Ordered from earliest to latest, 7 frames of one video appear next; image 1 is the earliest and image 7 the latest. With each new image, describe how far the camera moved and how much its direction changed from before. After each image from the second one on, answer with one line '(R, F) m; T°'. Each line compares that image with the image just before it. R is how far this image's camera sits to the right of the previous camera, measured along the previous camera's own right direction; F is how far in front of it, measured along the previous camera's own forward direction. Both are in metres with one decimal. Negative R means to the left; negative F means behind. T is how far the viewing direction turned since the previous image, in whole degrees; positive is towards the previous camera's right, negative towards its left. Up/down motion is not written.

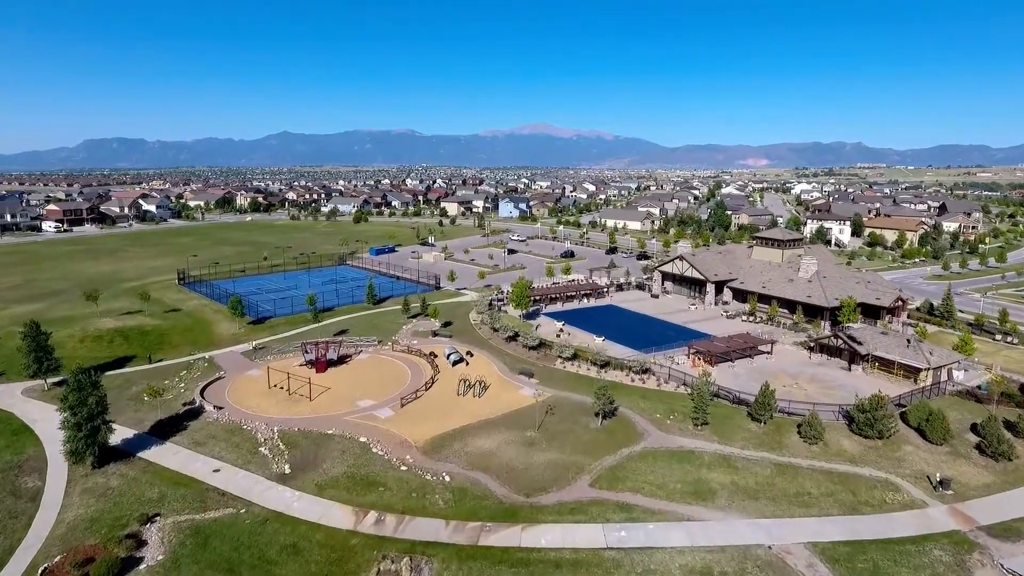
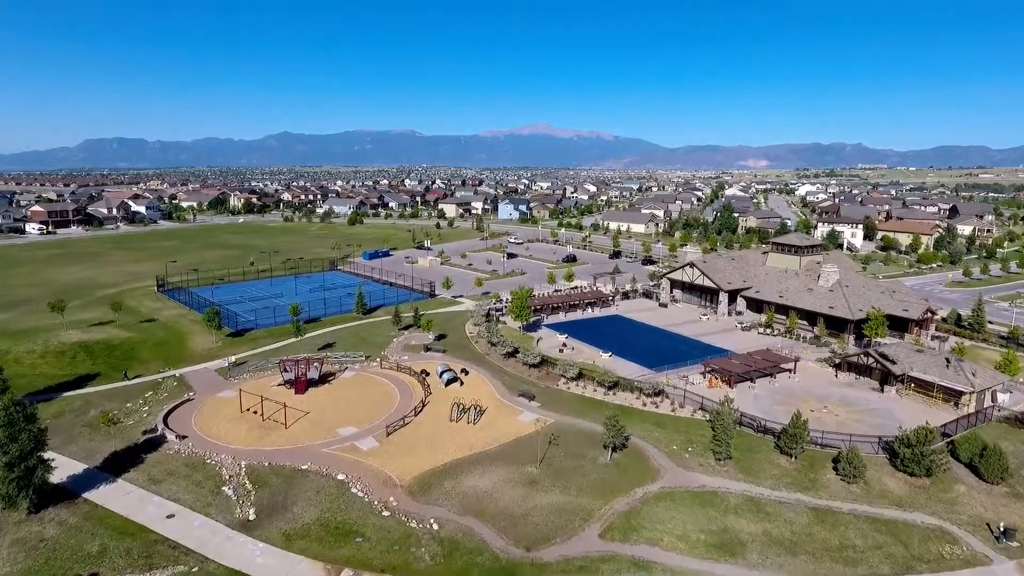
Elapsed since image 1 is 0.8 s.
(0.0, +3.0) m; 0°
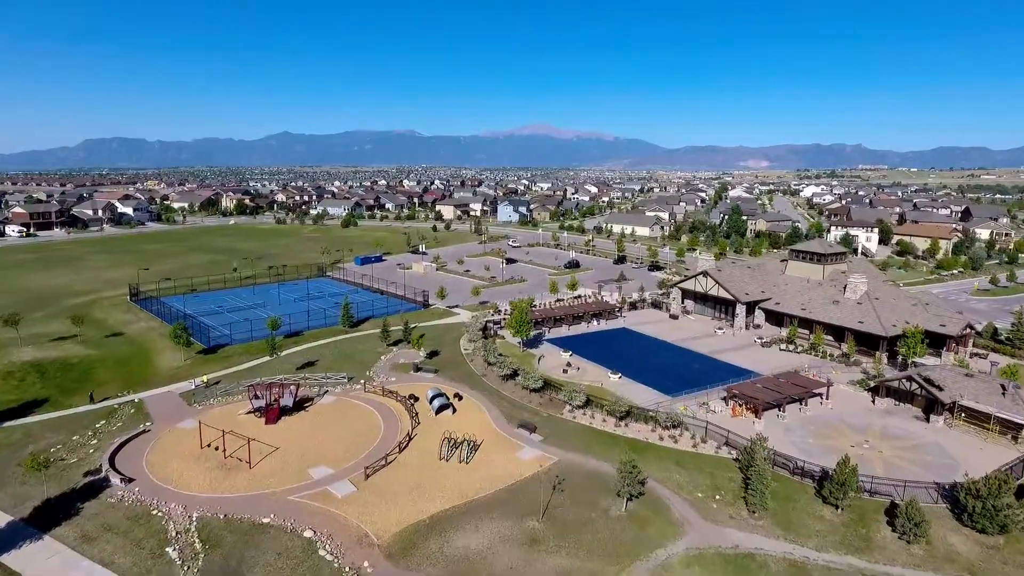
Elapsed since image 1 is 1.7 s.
(0.0, +3.4) m; 0°
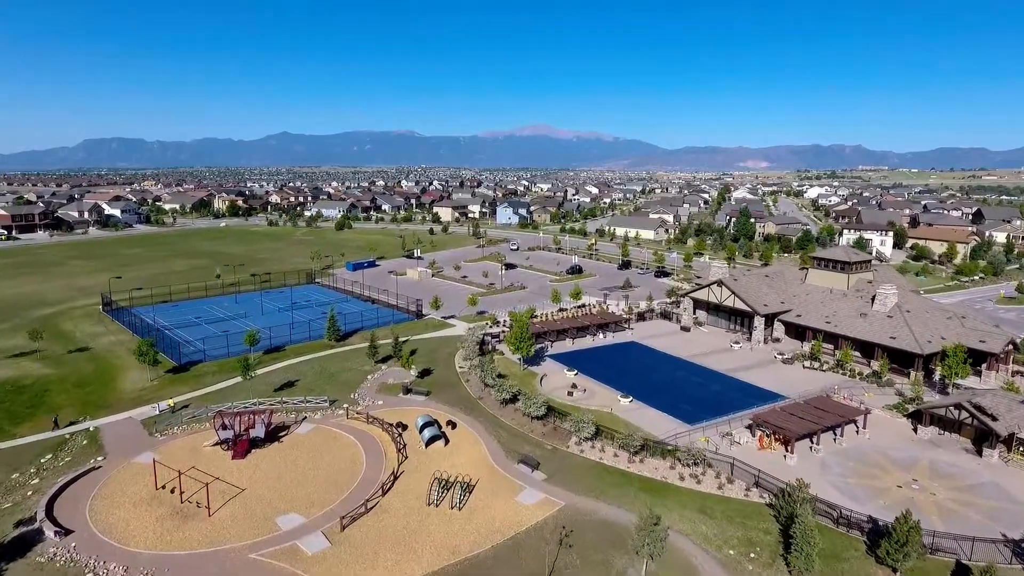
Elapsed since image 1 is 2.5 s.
(0.0, +3.1) m; 0°
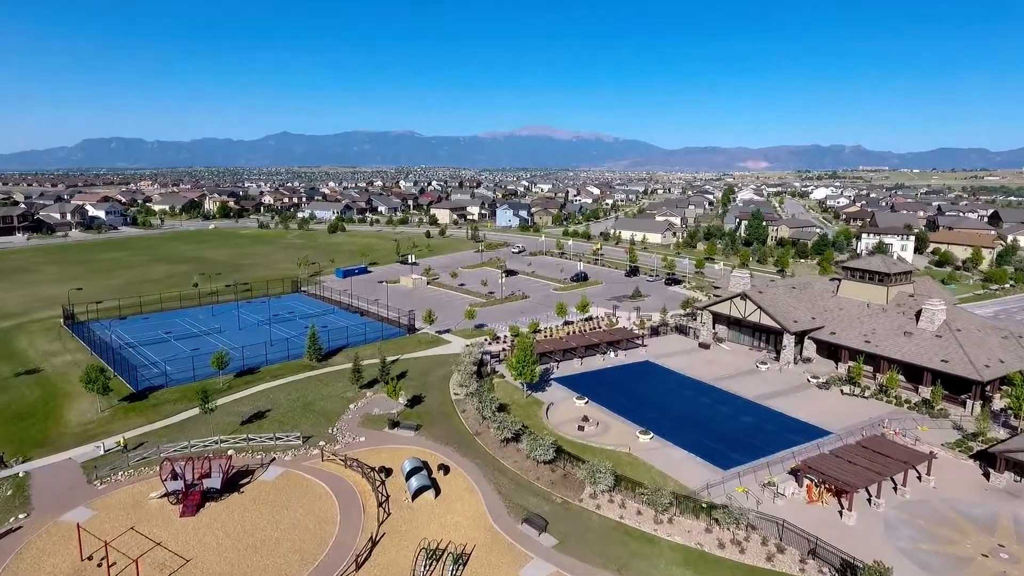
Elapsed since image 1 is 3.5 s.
(-0.1, +3.8) m; 0°
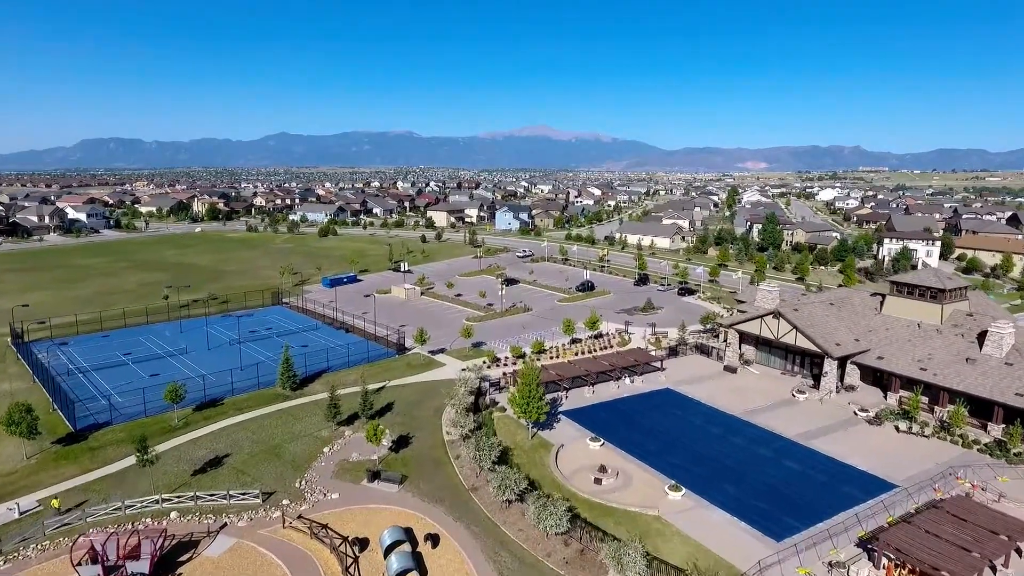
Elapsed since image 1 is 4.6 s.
(-0.2, +4.2) m; 0°
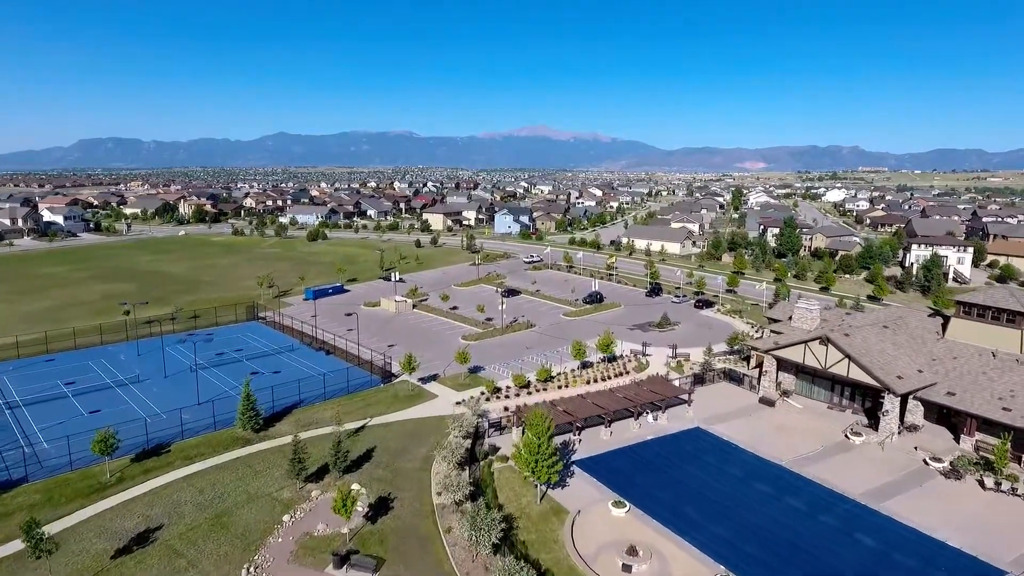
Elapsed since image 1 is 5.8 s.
(-0.2, +4.5) m; 0°
